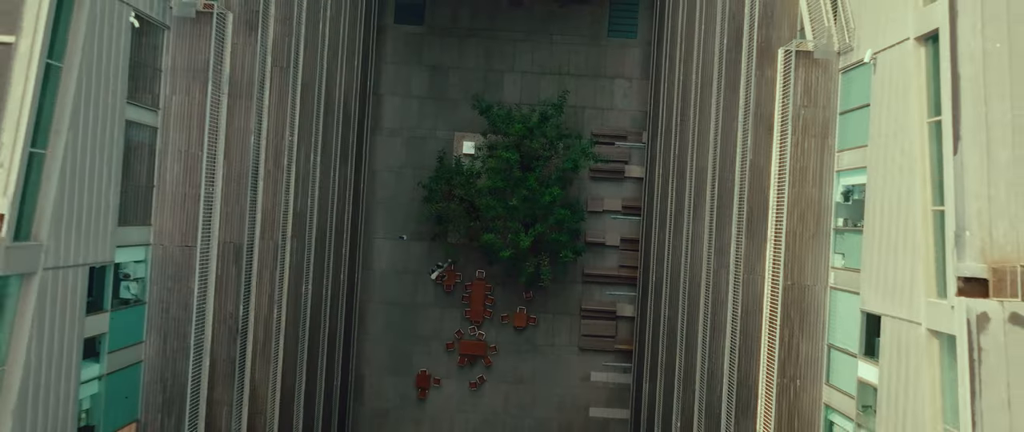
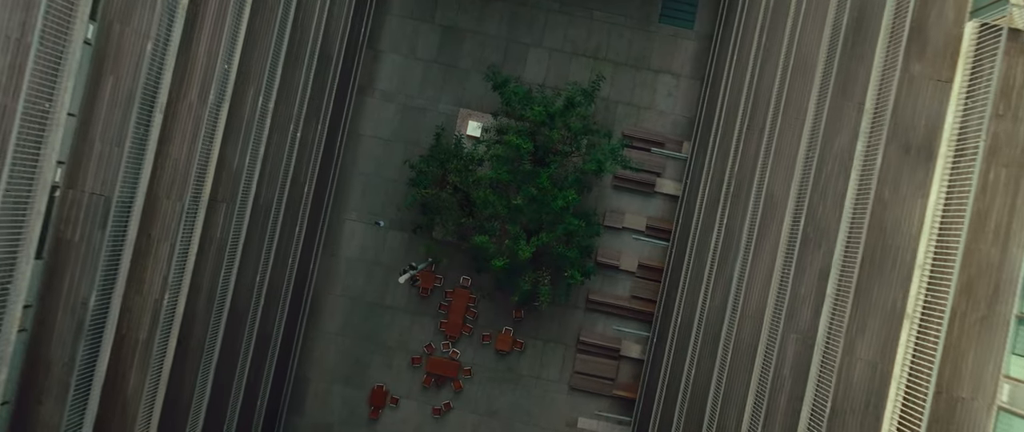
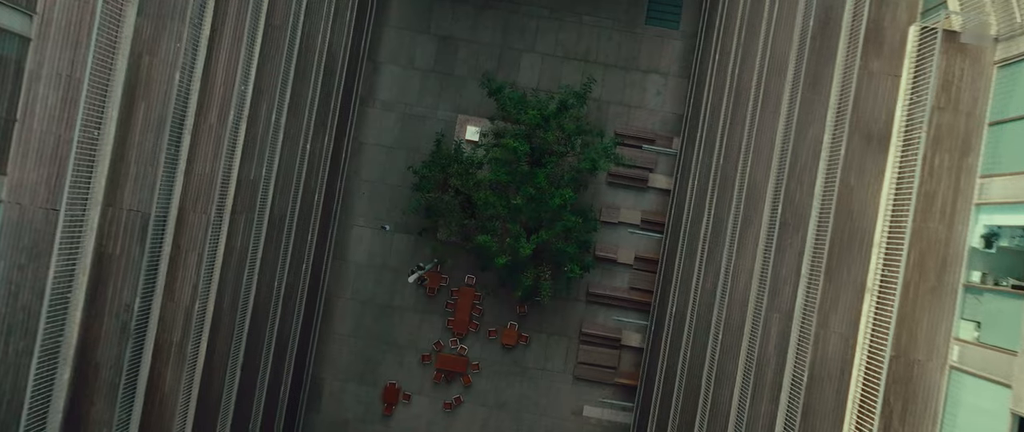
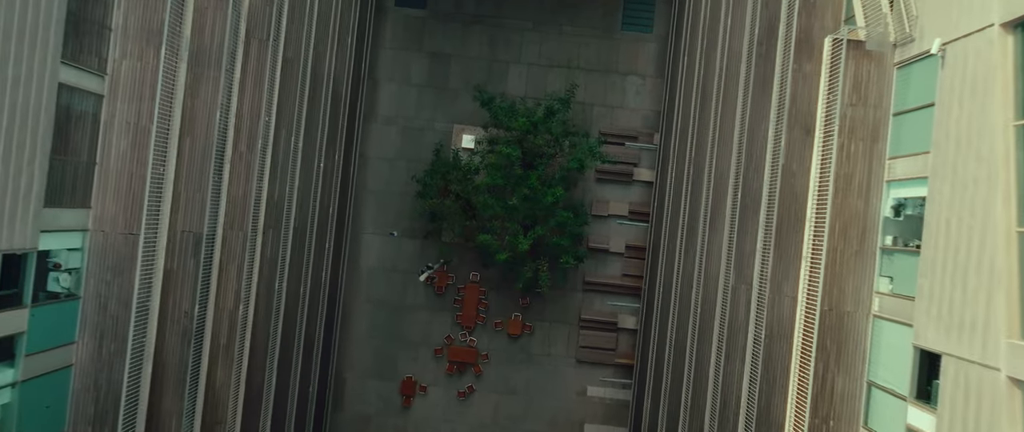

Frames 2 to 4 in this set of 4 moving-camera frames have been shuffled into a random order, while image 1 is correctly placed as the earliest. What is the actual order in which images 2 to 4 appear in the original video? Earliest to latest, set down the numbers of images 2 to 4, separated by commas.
4, 3, 2
